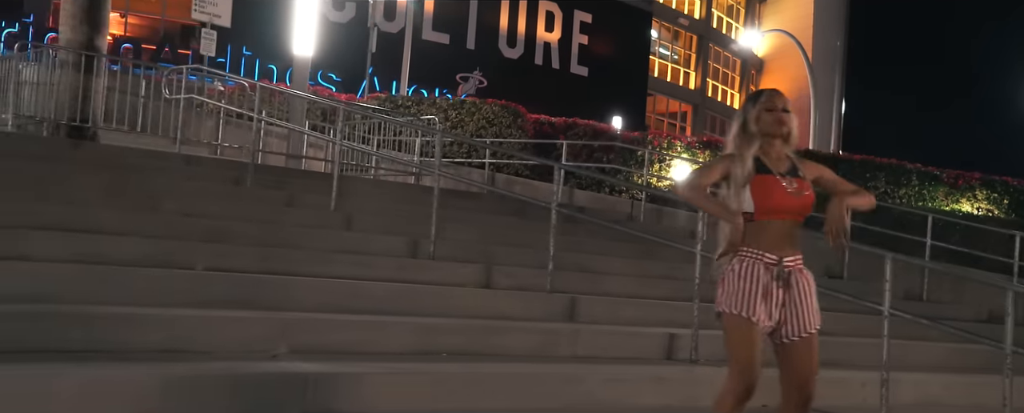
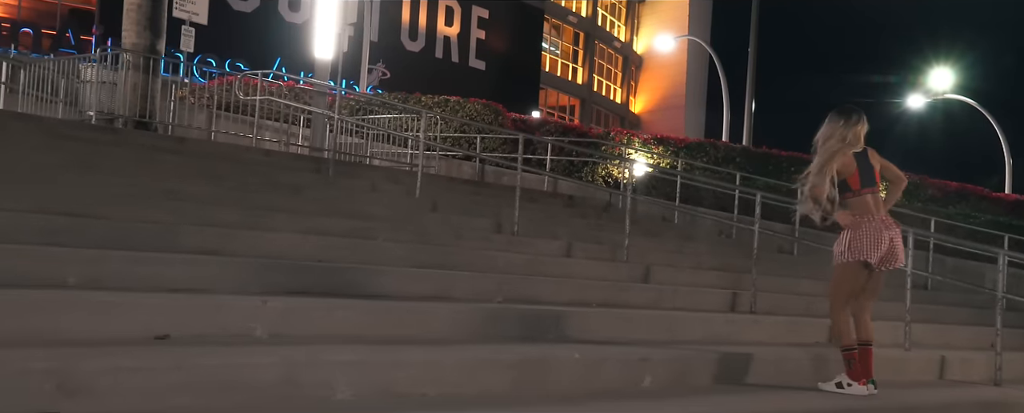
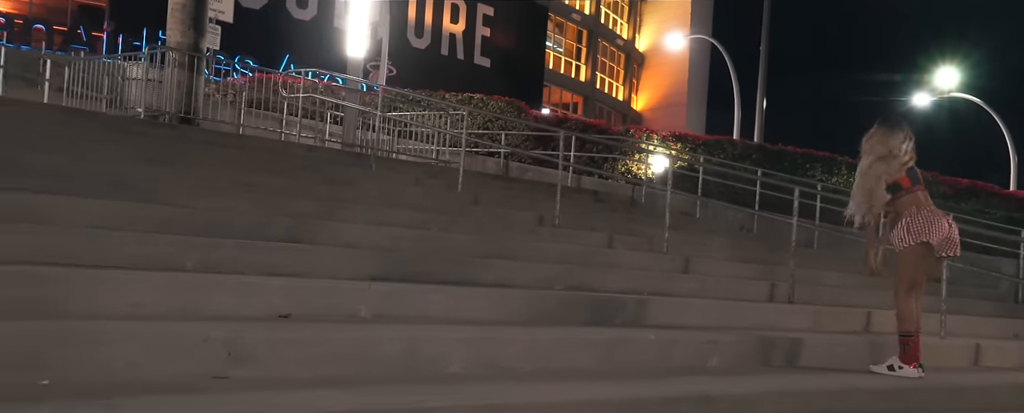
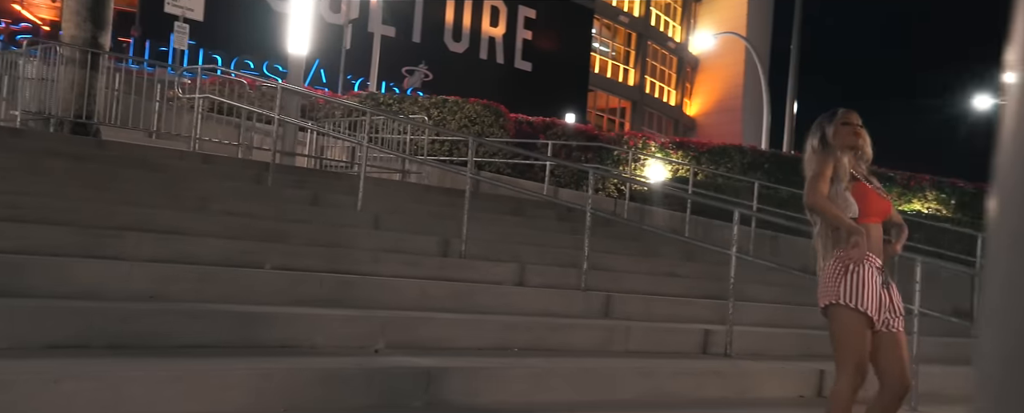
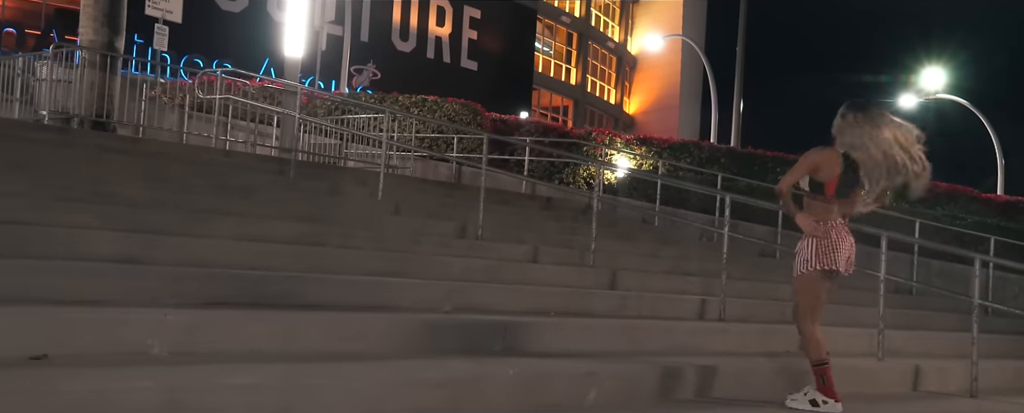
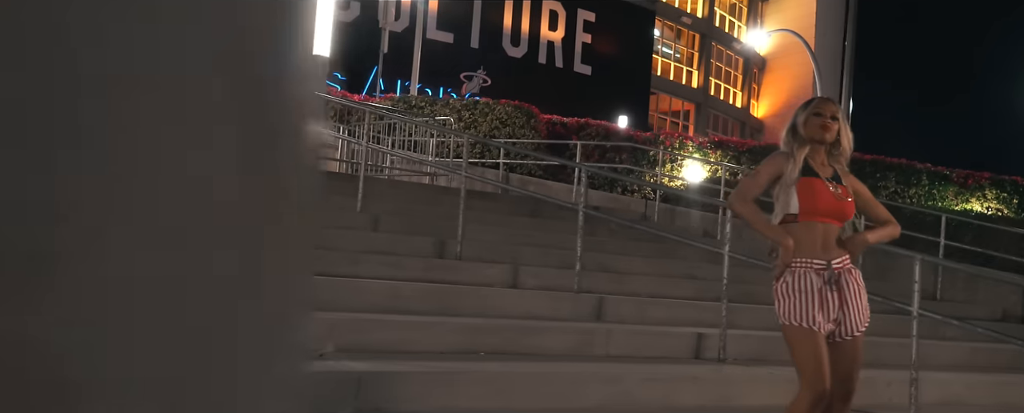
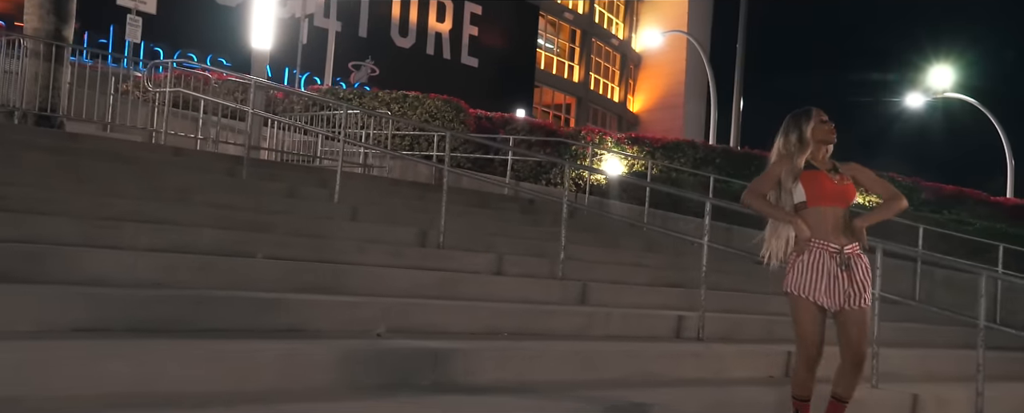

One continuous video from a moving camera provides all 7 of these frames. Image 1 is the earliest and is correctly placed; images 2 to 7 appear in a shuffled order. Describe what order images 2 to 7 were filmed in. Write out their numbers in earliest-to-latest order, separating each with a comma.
6, 4, 7, 5, 2, 3
